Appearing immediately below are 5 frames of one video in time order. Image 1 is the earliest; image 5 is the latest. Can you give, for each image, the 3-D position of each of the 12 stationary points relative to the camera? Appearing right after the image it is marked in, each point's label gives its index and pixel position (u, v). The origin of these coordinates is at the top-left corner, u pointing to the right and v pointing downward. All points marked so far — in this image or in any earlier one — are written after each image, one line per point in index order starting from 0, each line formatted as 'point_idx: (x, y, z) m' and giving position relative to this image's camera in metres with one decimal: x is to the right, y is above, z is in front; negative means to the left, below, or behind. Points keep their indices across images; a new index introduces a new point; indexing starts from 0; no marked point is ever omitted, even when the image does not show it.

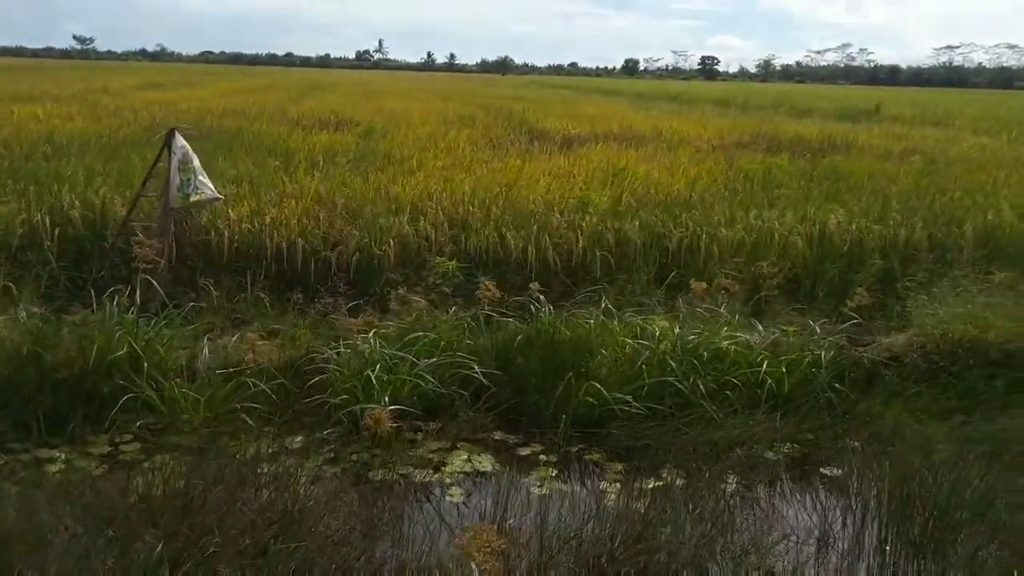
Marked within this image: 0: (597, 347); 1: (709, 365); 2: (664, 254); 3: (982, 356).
0: (+0.3, -0.3, +3.5) m
1: (+0.8, -0.3, +3.5) m
2: (+0.8, +0.2, +4.3) m
3: (+2.0, -0.3, +3.7) m
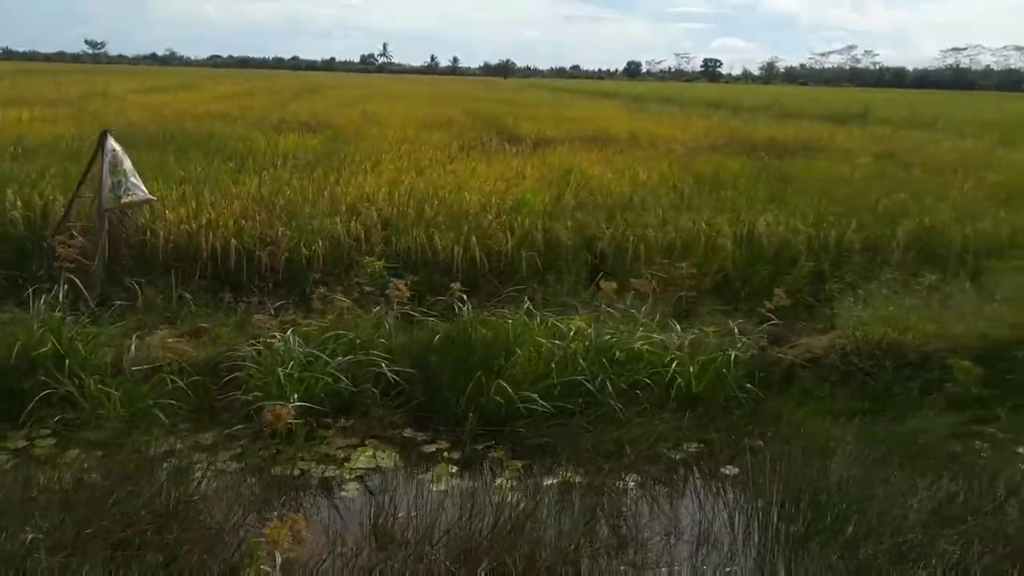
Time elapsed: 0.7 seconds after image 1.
0: (0.0, -0.3, +3.6) m
1: (+0.4, -0.3, +3.5) m
2: (+0.5, +0.2, +4.4) m
3: (+1.7, -0.3, +3.8) m
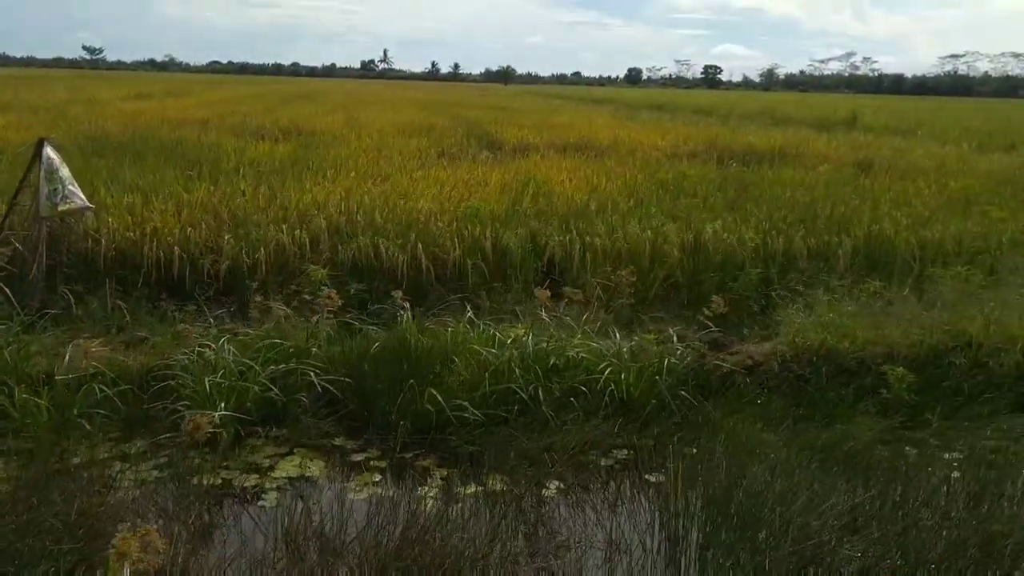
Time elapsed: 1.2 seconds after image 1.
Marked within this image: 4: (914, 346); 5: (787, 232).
0: (-0.3, -0.3, +3.6) m
1: (+0.2, -0.3, +3.5) m
2: (+0.2, +0.1, +4.4) m
3: (+1.4, -0.3, +3.8) m
4: (+1.7, -0.2, +3.9) m
5: (+1.4, +0.3, +4.6) m
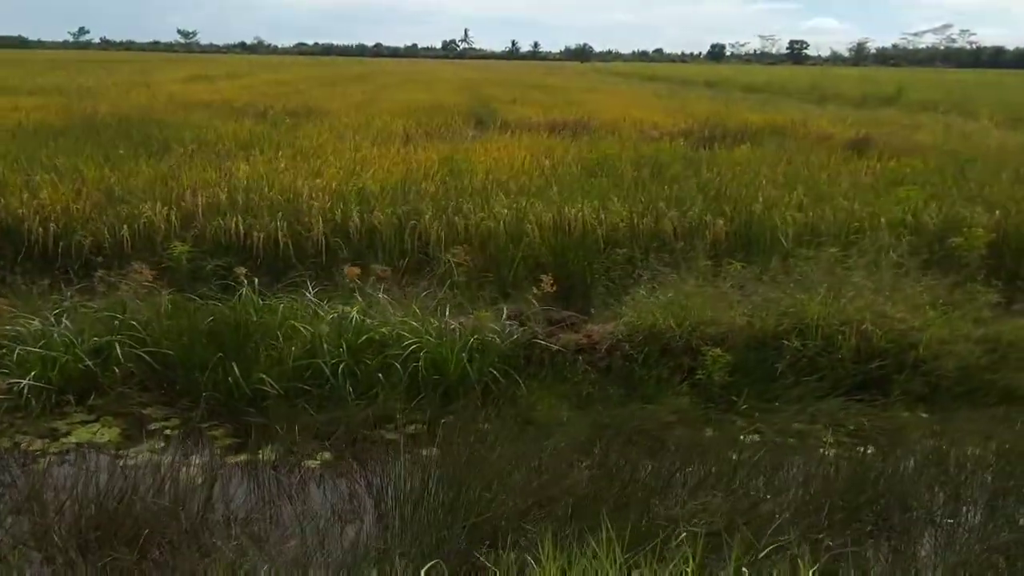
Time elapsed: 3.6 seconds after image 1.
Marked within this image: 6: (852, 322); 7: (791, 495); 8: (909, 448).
0: (-1.0, -0.2, +3.7) m
1: (-0.6, -0.3, +3.6) m
2: (-0.5, +0.2, +4.5) m
3: (+0.7, -0.2, +3.8) m
4: (+1.0, -0.2, +3.8) m
5: (+0.8, +0.4, +4.6) m
6: (+1.4, -0.1, +3.8) m
7: (+0.9, -0.6, +2.8) m
8: (+1.4, -0.6, +3.2) m
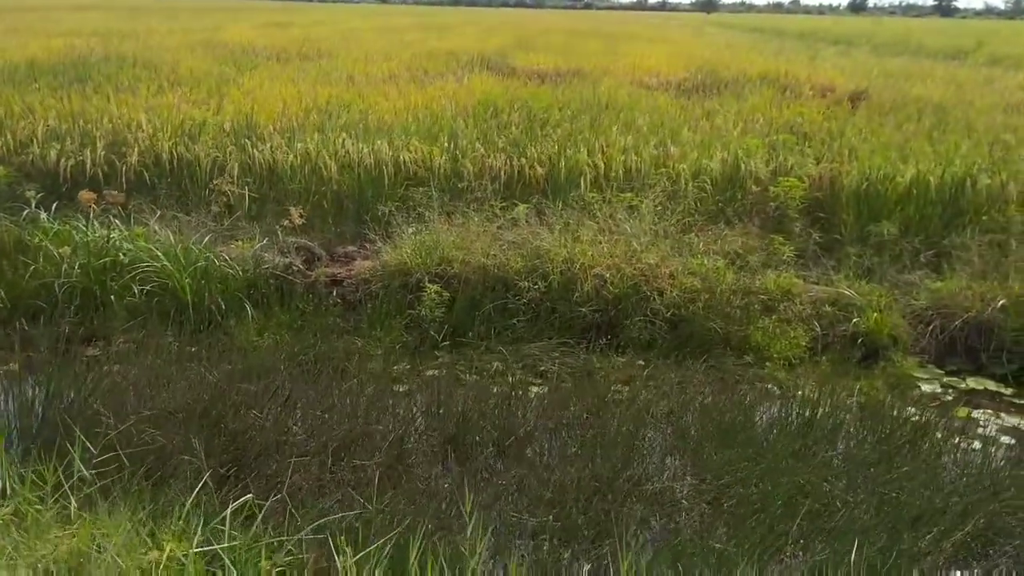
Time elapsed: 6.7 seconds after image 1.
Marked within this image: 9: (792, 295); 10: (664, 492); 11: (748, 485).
0: (-2.1, +0.1, +3.9) m
1: (-1.7, +0.1, +3.8) m
2: (-1.5, +0.6, +4.6) m
3: (-0.5, 0.0, +3.8) m
4: (-0.1, +0.1, +3.8) m
5: (-0.2, +0.7, +4.5) m
6: (+0.3, +0.1, +3.7) m
7: (-0.4, -0.4, +2.8) m
8: (+0.2, -0.4, +3.1) m
9: (+1.1, 0.0, +3.7) m
10: (+0.4, -0.6, +2.5) m
11: (+0.6, -0.5, +2.5) m
